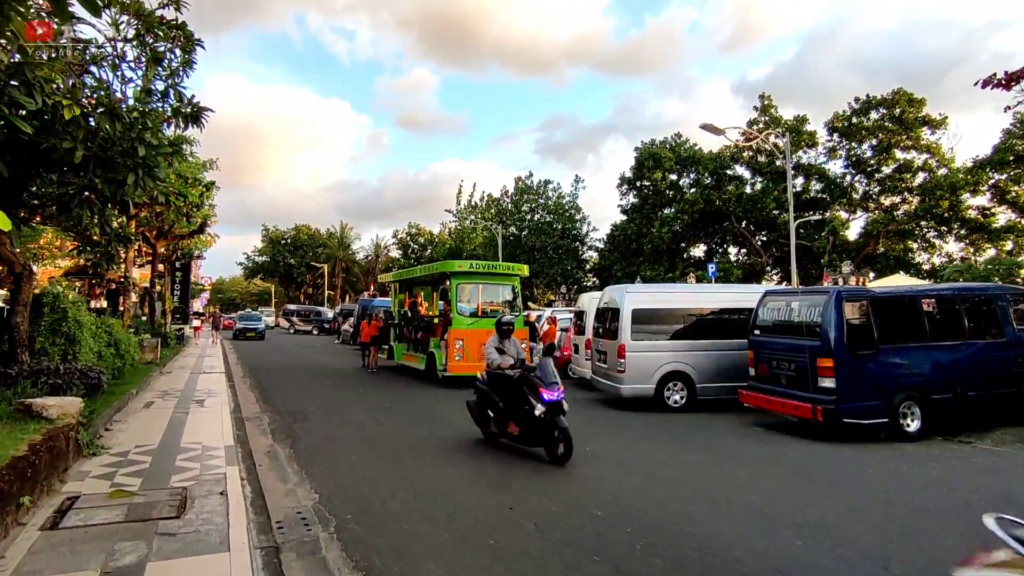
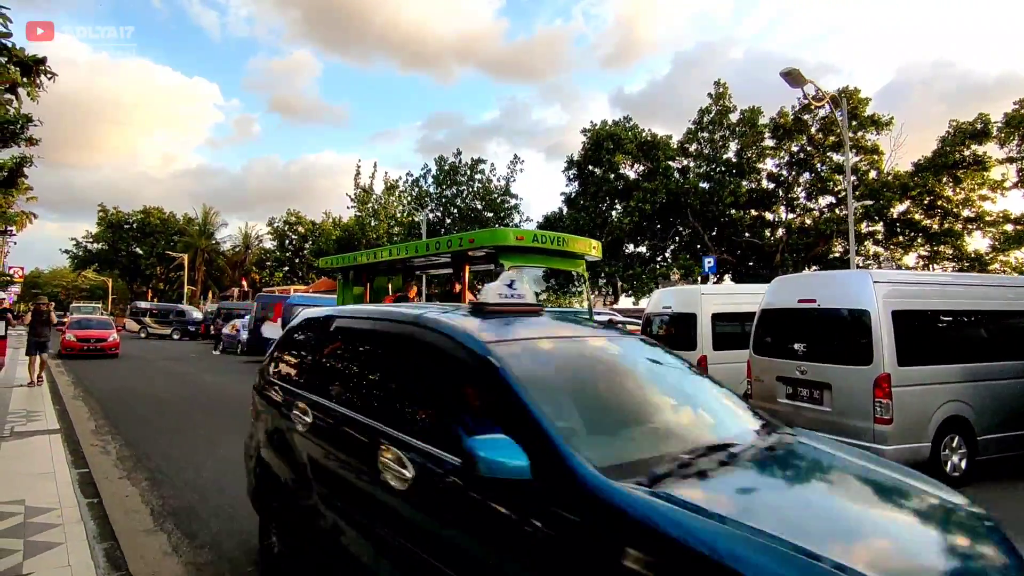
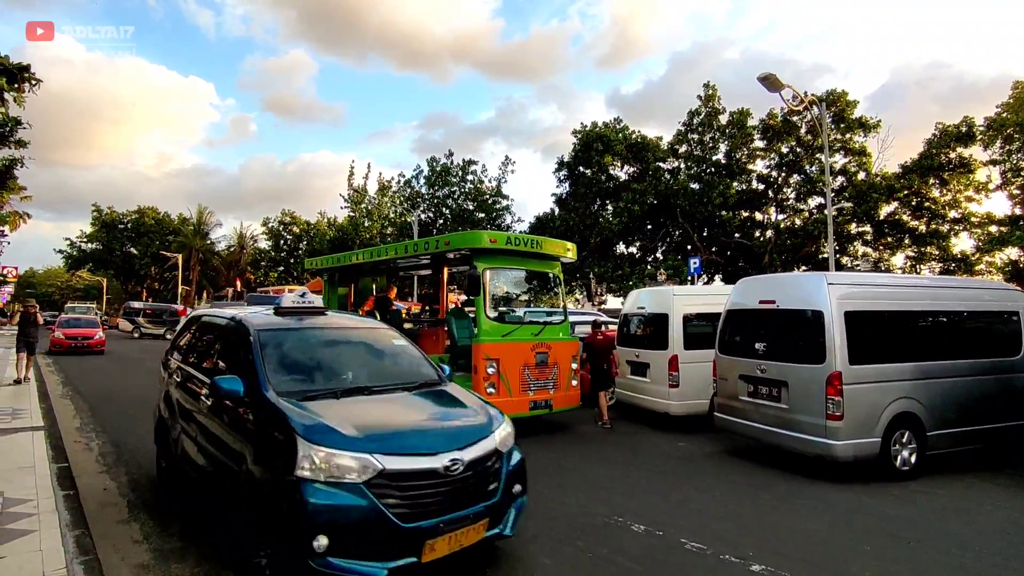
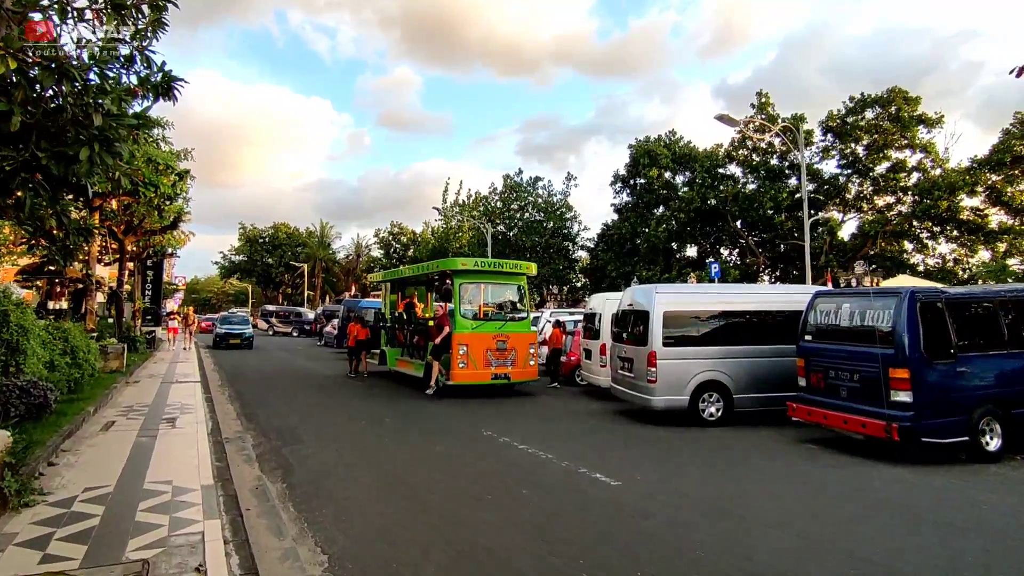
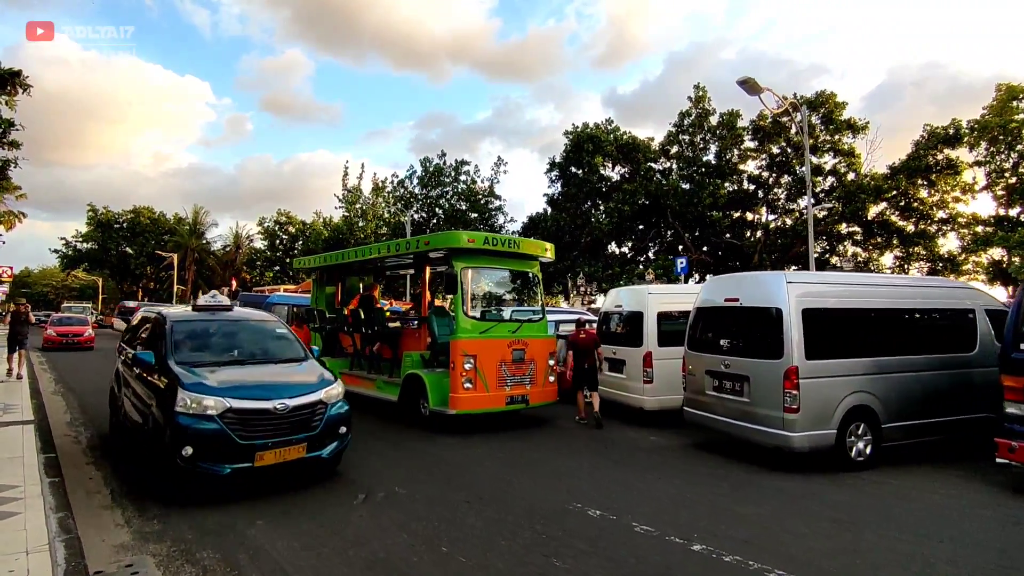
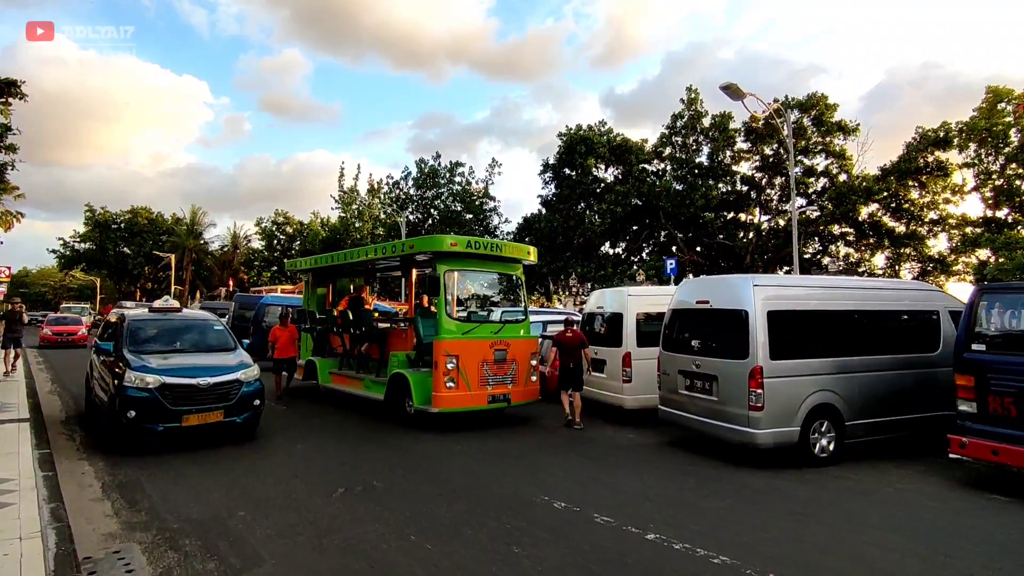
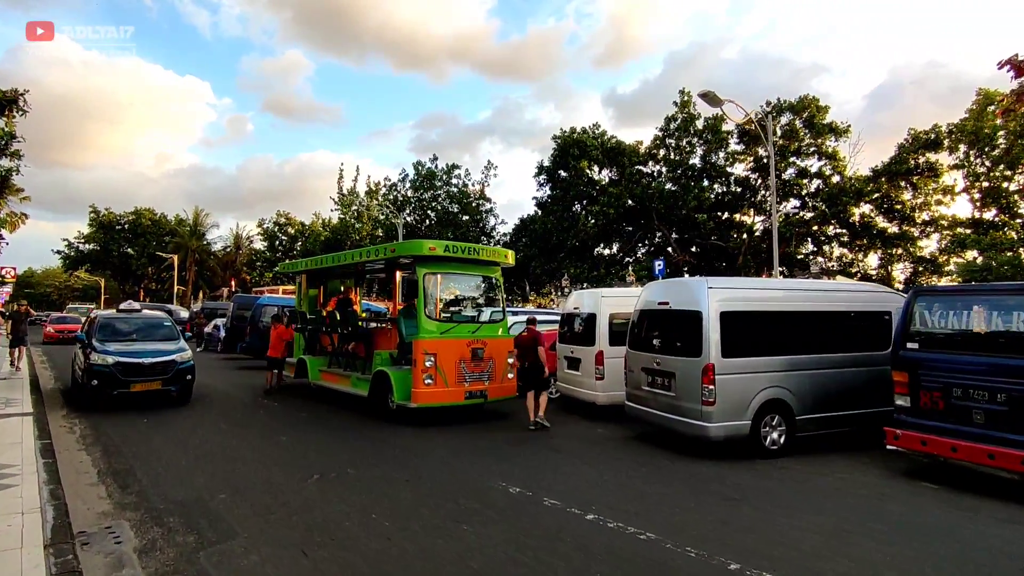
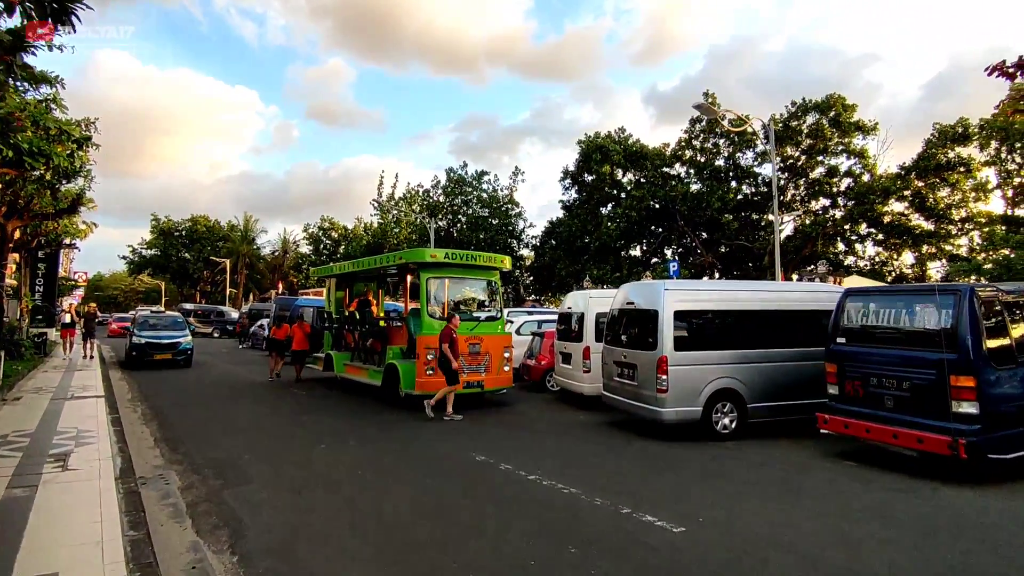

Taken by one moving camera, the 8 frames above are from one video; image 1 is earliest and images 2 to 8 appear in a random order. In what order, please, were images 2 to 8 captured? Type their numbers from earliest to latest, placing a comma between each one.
4, 8, 7, 6, 5, 3, 2
